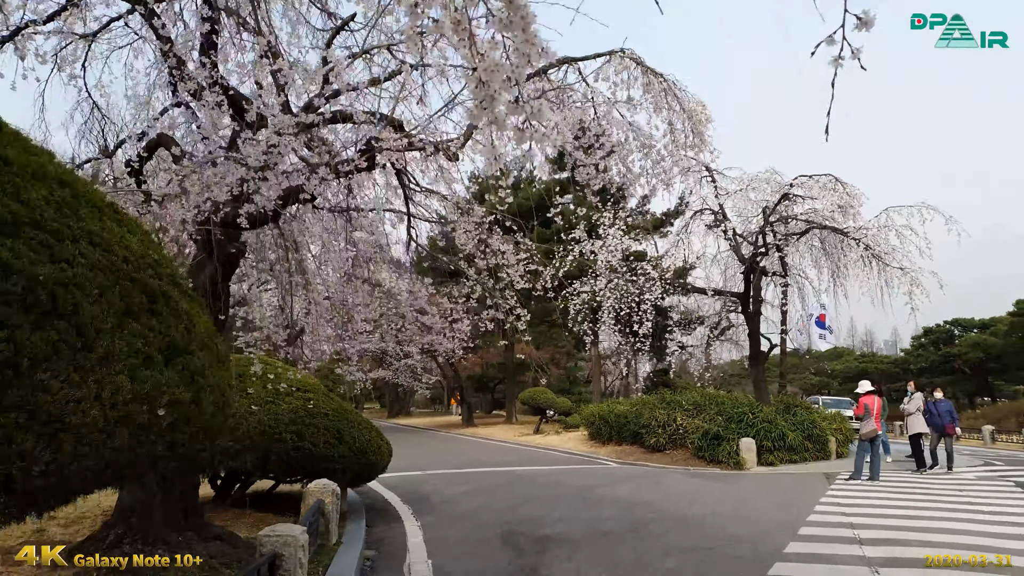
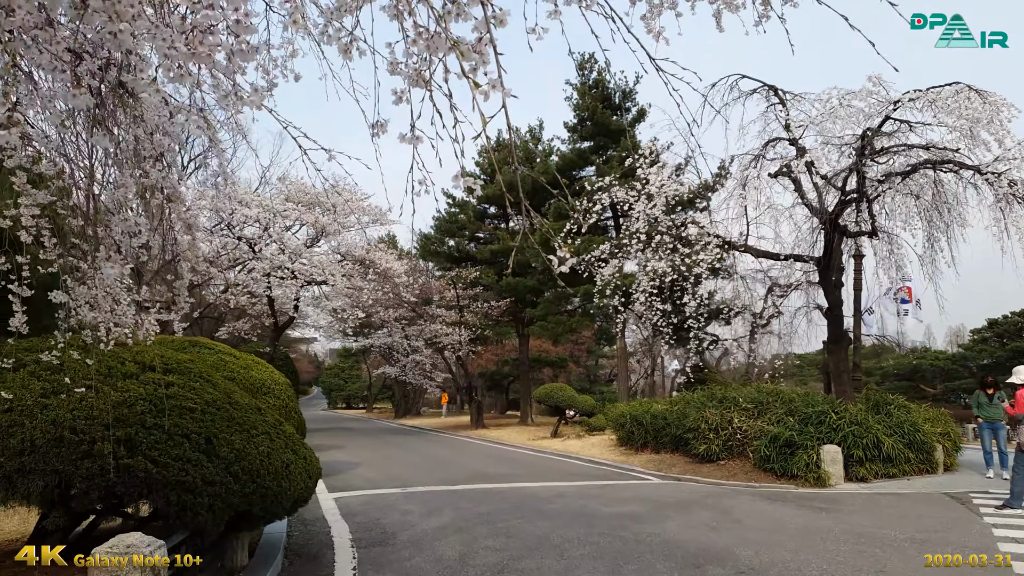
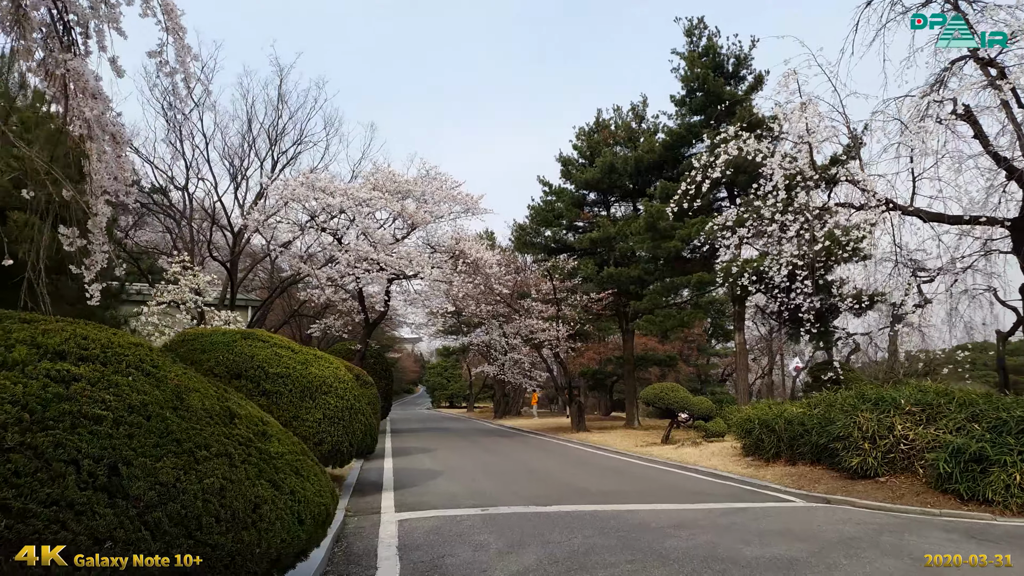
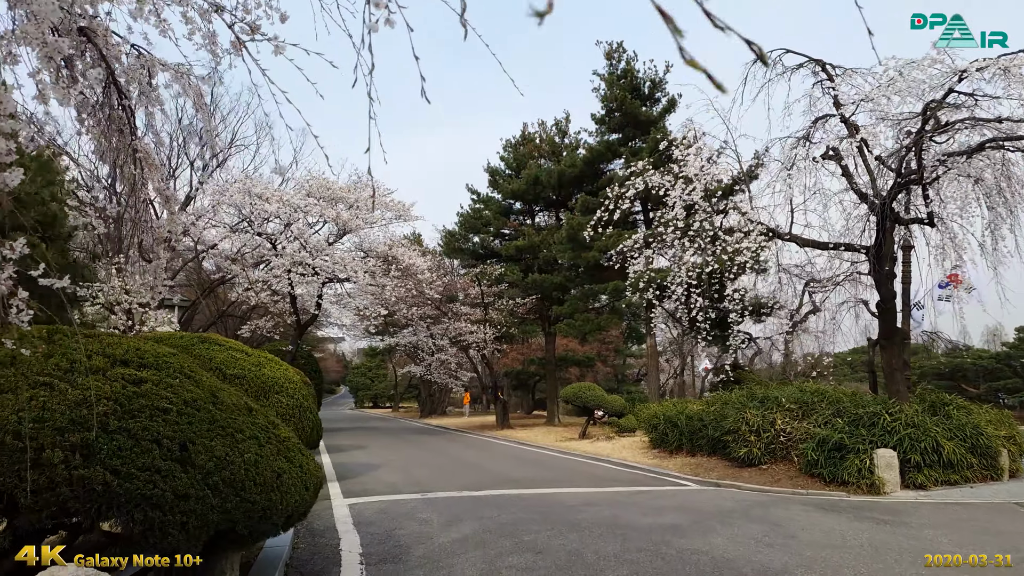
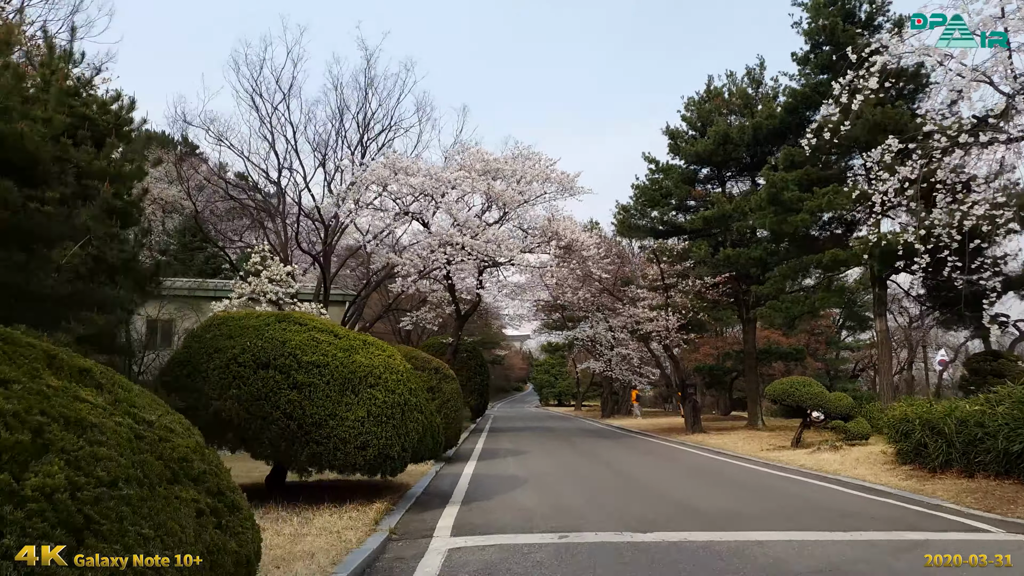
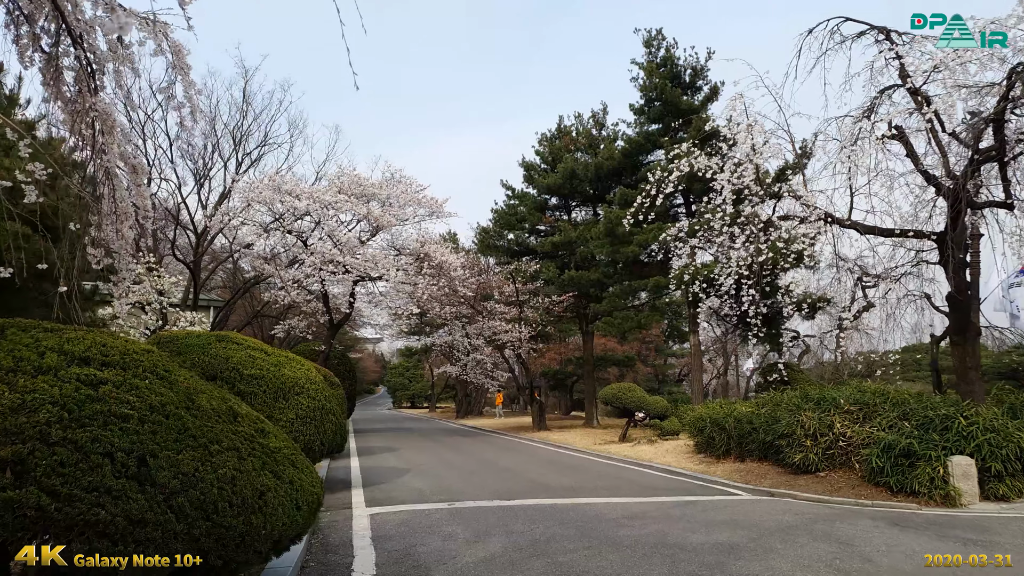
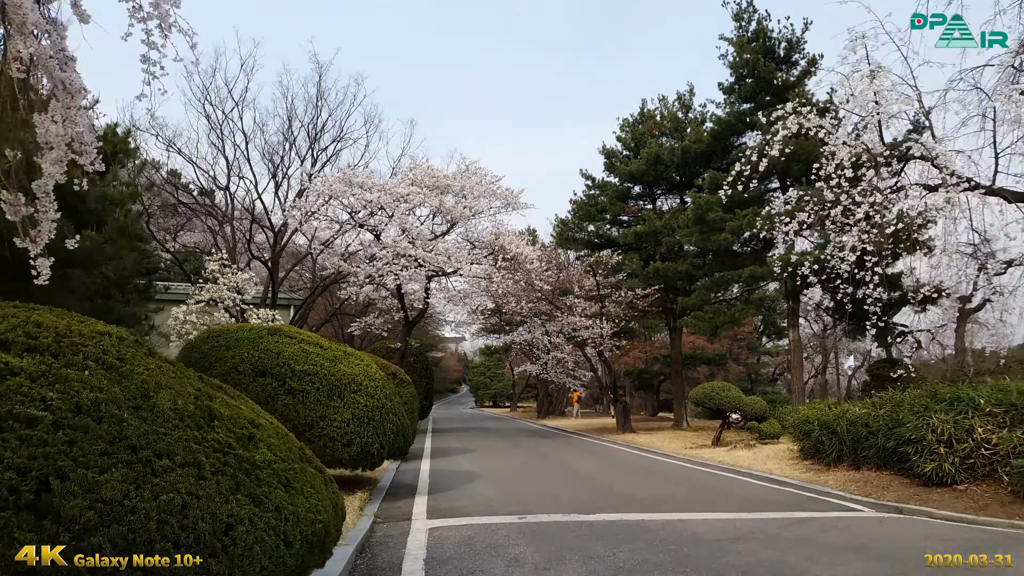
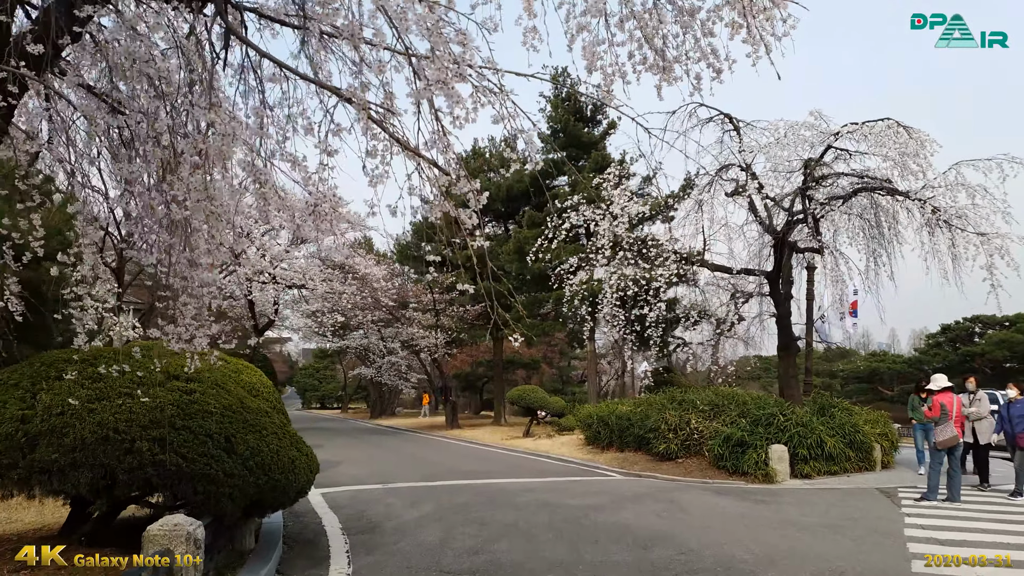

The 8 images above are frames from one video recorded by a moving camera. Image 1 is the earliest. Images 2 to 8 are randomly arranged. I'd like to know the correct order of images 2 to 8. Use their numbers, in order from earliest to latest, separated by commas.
8, 2, 4, 6, 3, 7, 5
